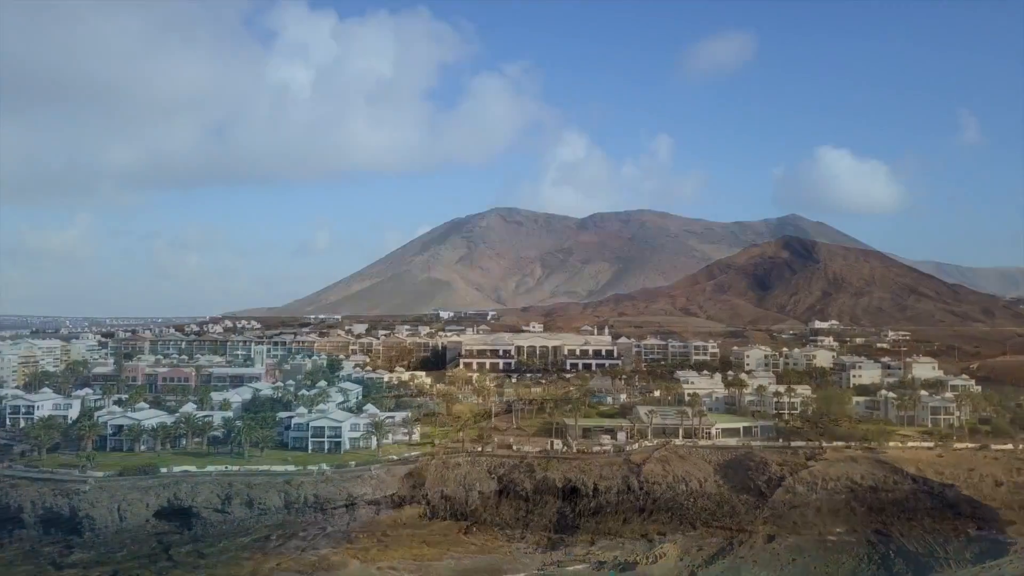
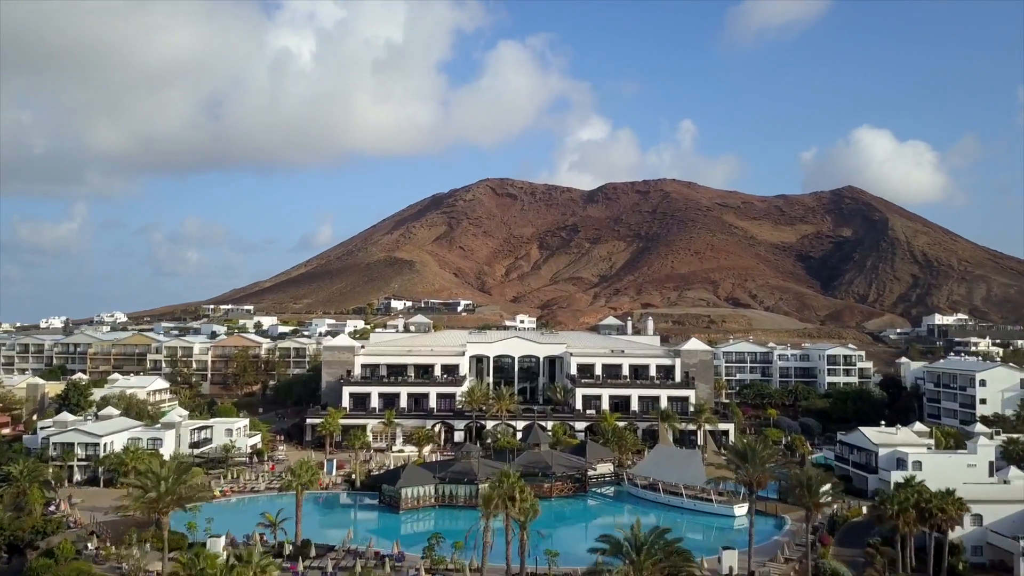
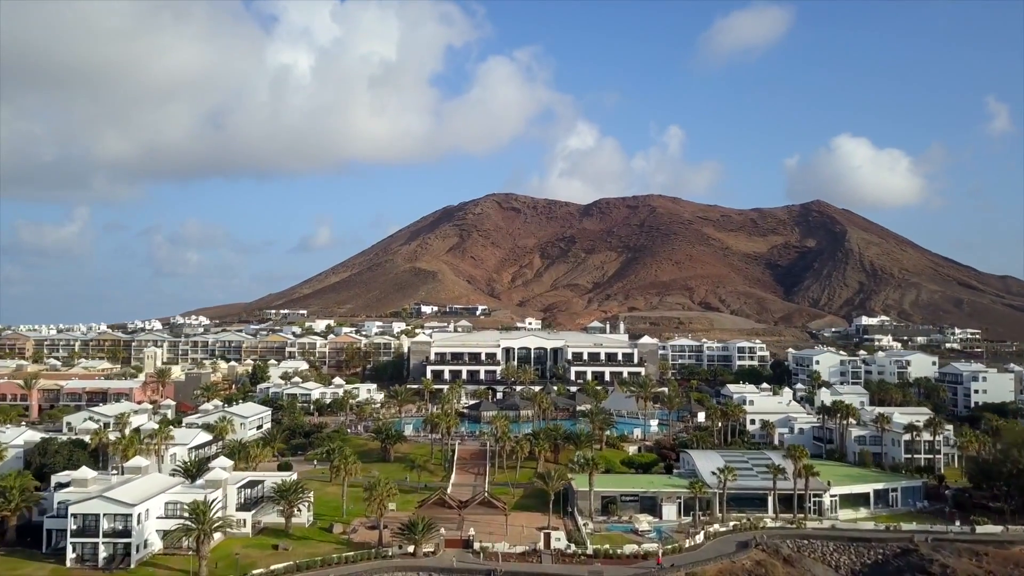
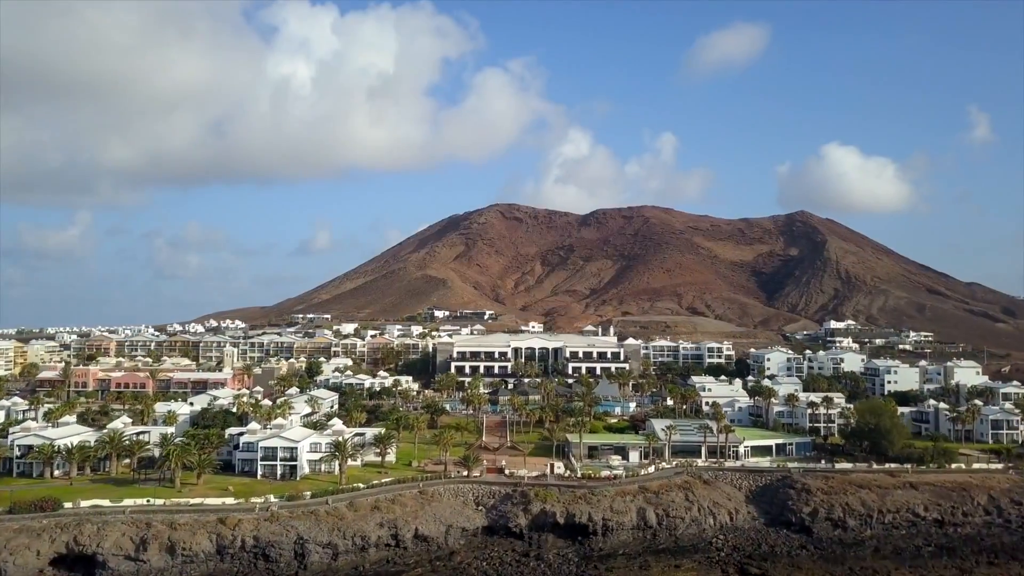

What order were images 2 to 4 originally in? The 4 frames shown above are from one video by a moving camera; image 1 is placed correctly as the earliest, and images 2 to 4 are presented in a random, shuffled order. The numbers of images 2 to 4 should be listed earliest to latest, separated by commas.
4, 3, 2
